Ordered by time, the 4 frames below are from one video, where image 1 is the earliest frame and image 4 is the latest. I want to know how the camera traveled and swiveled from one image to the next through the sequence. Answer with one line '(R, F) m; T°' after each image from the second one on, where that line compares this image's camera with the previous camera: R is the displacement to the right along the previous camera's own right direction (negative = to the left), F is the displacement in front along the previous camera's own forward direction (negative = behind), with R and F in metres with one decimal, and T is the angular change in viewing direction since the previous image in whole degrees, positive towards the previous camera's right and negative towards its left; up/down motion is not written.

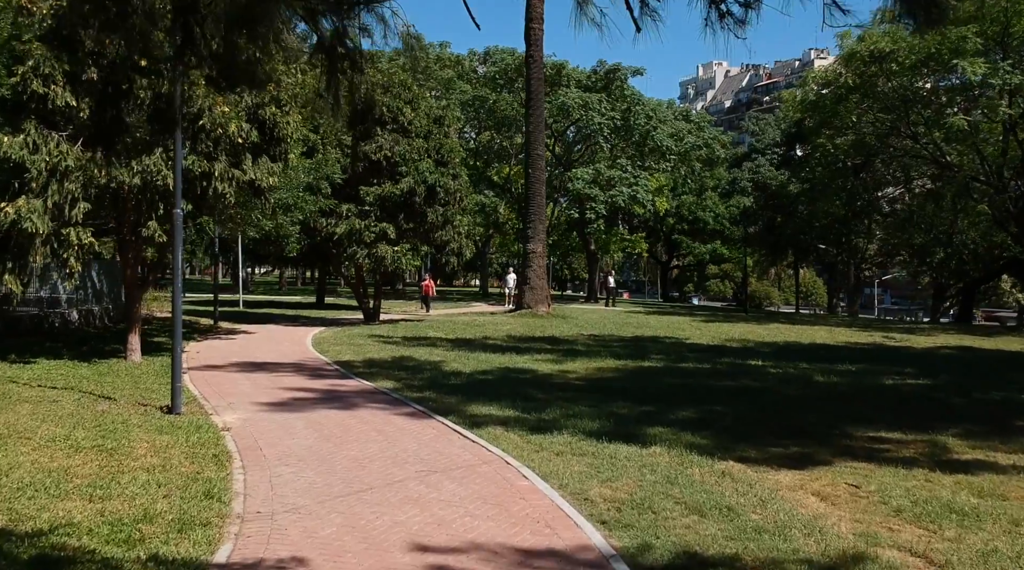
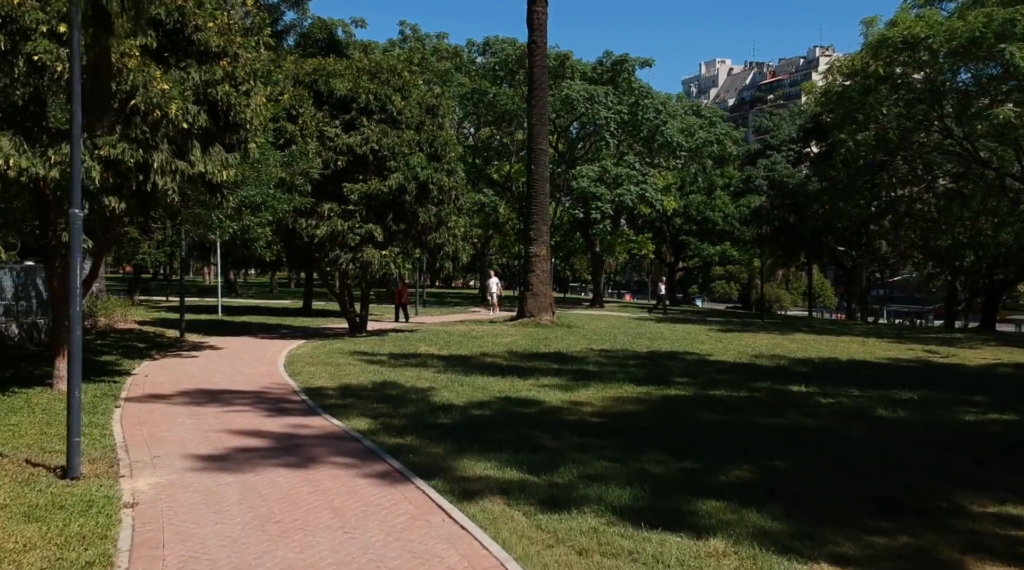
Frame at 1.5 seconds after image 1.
(0.0, +2.4) m; 0°
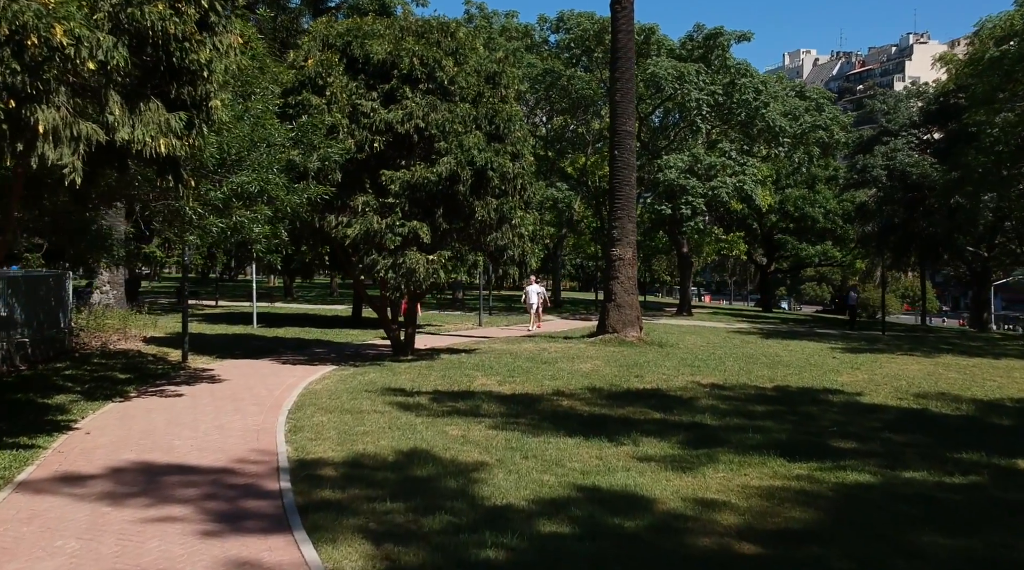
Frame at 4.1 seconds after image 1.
(-0.2, +4.4) m; -5°
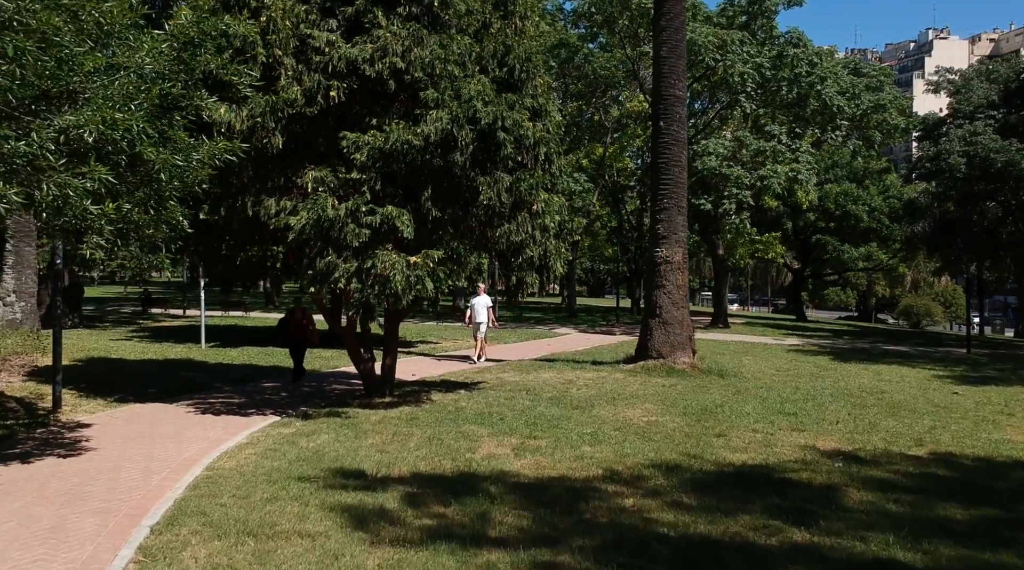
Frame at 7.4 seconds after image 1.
(-0.2, +5.1) m; 0°
